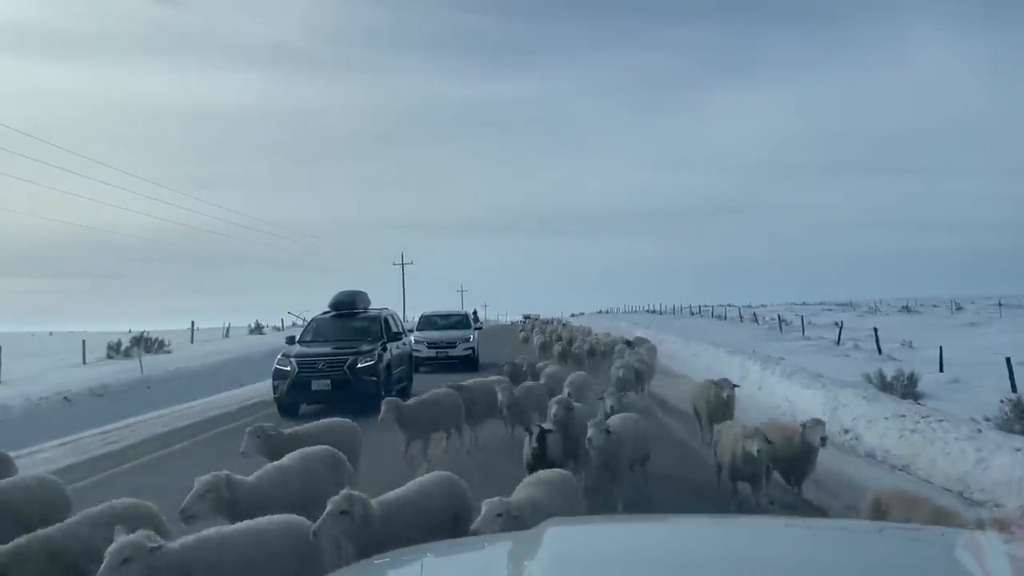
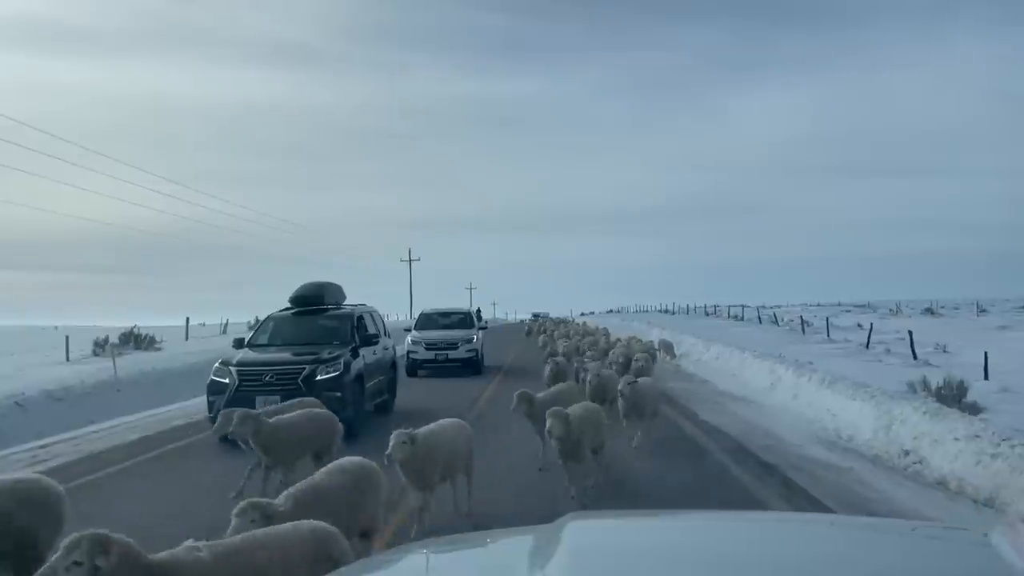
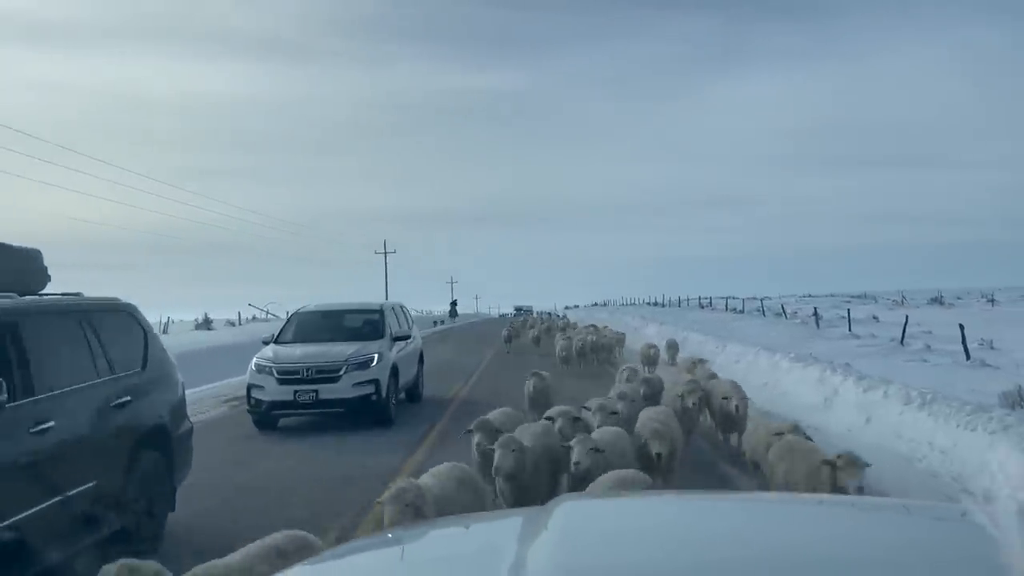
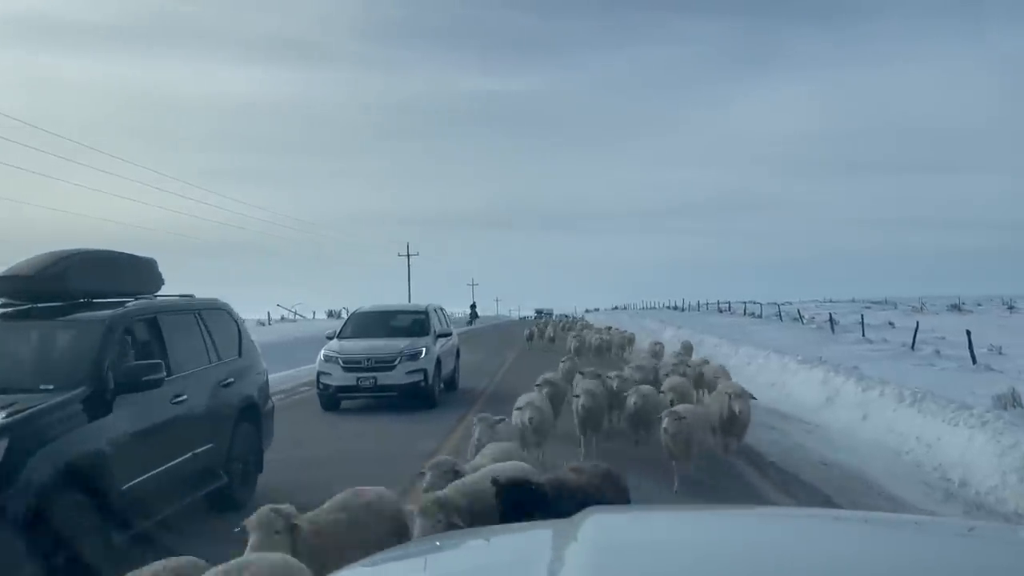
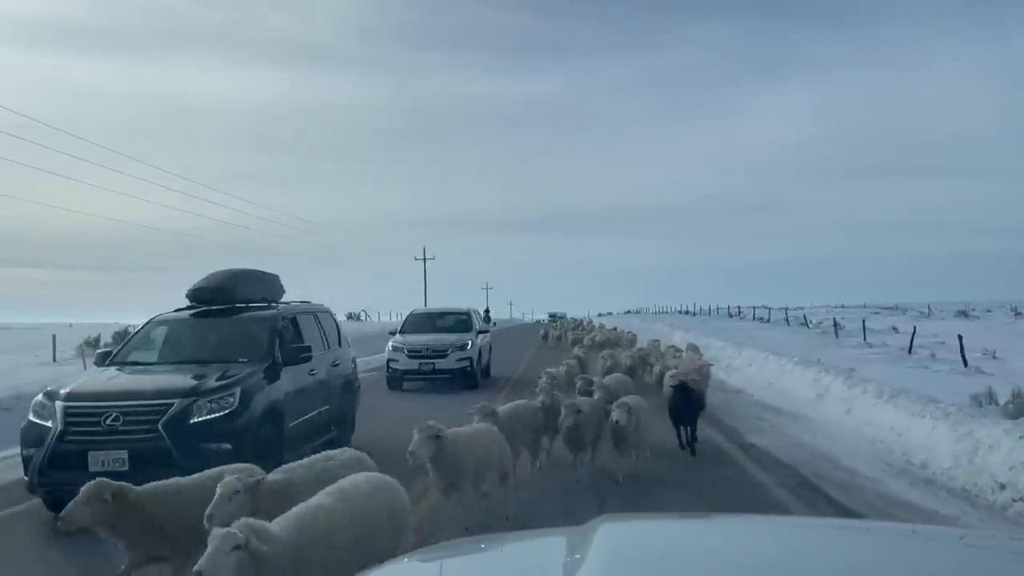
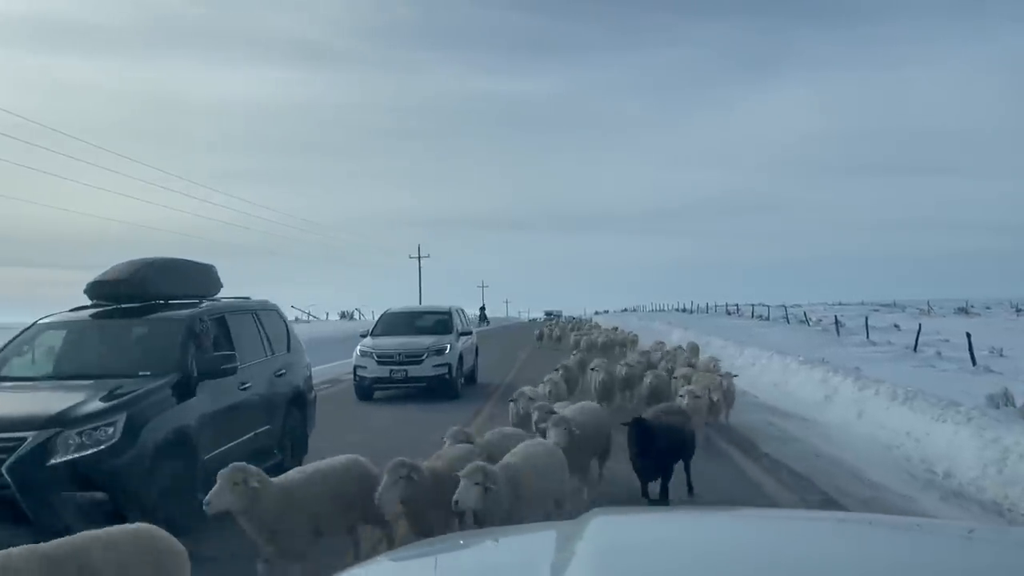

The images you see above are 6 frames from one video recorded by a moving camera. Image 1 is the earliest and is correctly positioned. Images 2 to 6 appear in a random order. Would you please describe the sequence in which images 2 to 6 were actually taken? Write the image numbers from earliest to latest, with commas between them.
2, 5, 6, 4, 3
